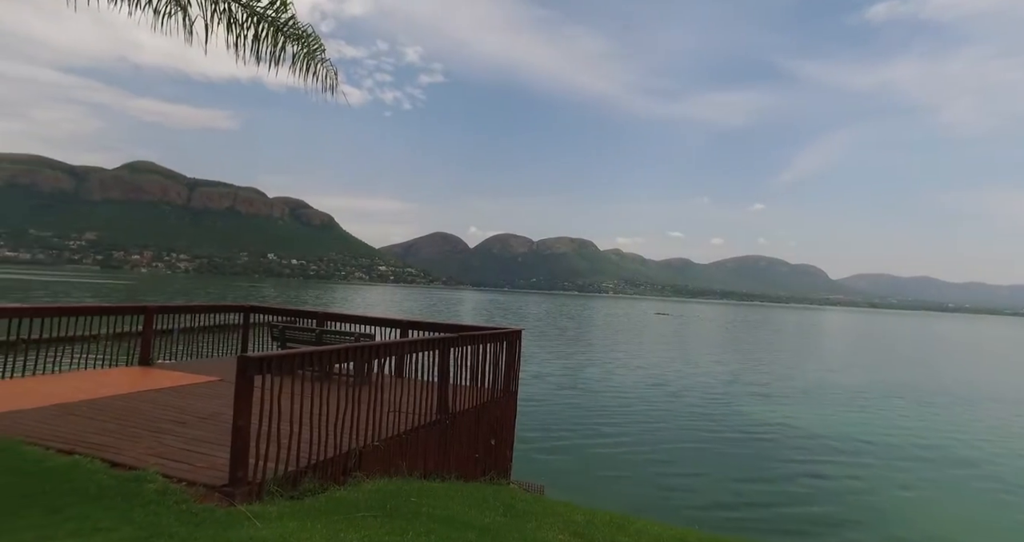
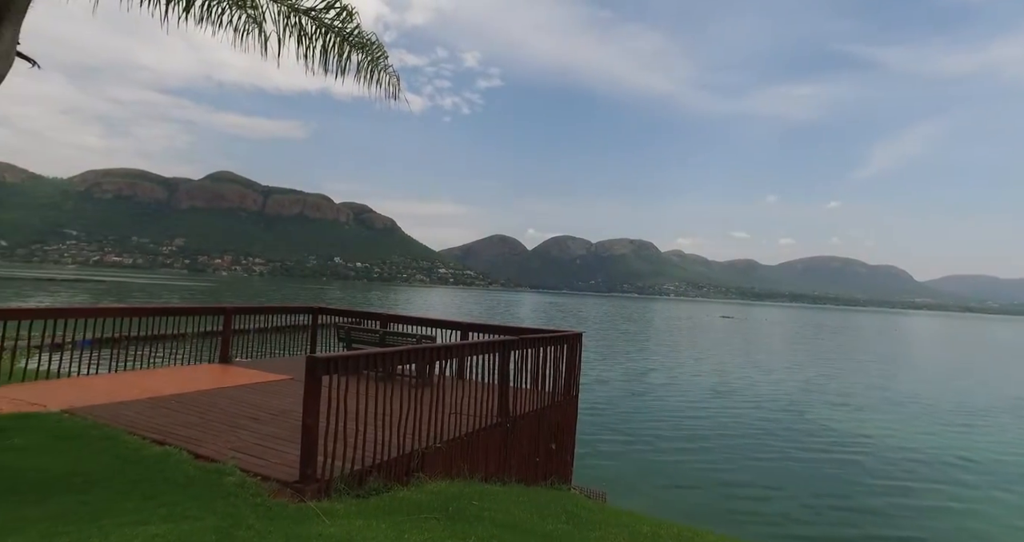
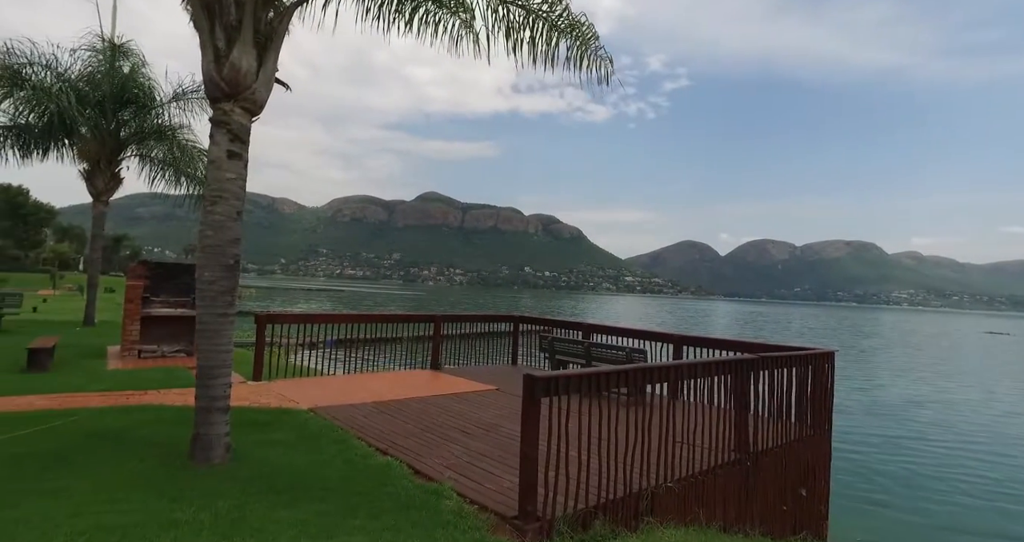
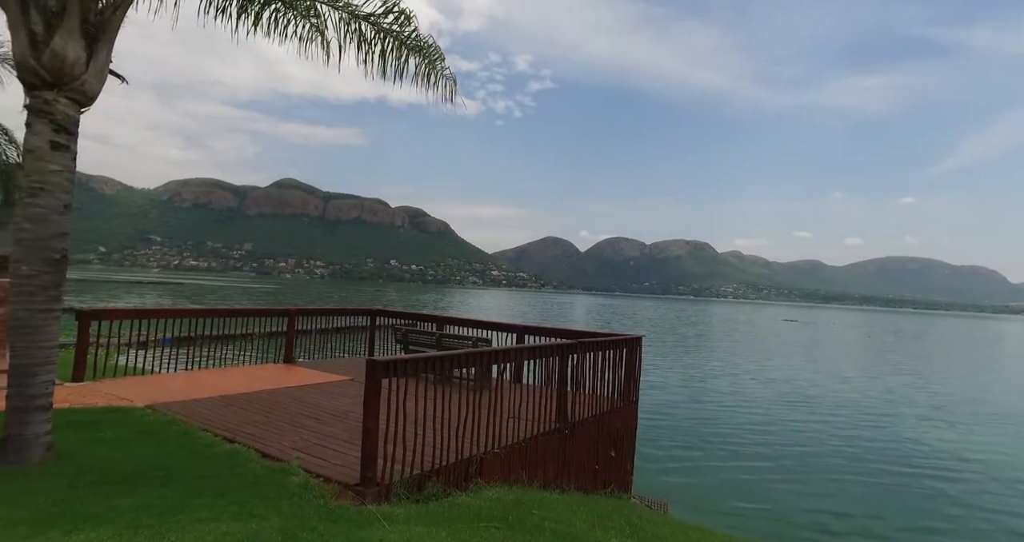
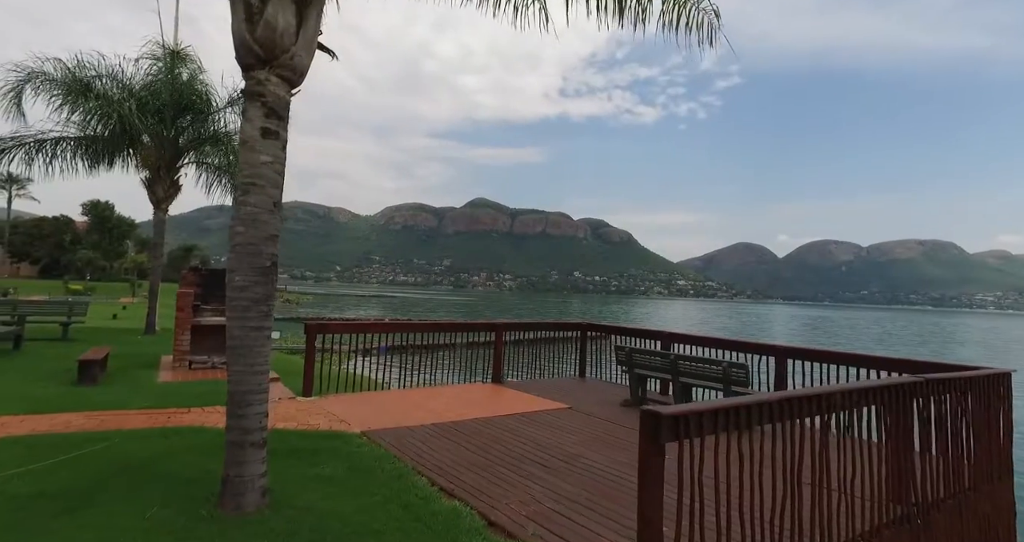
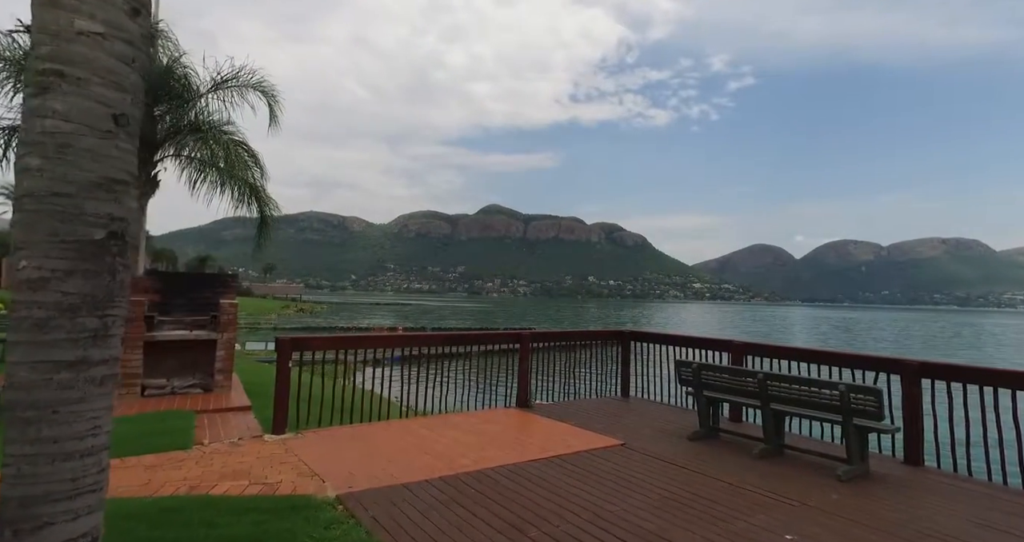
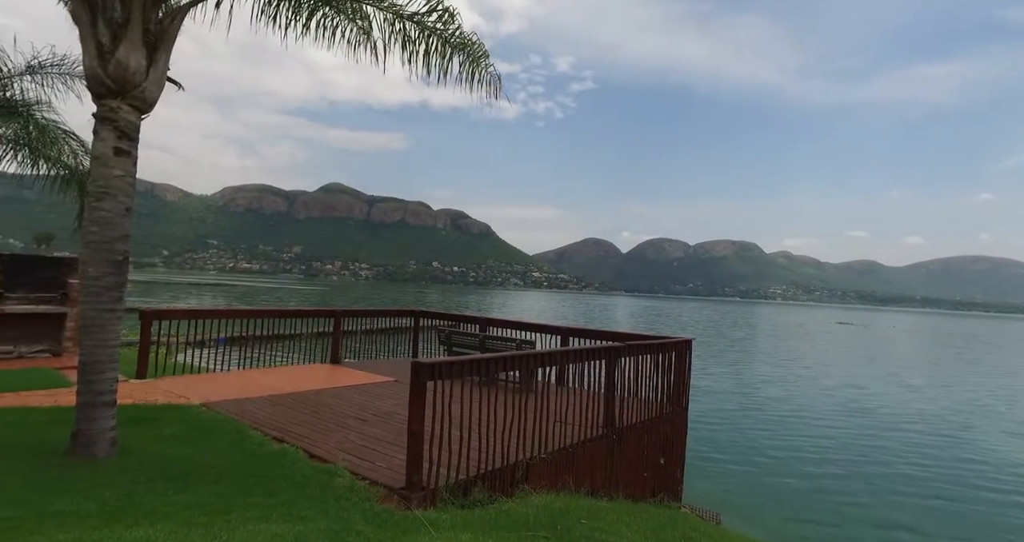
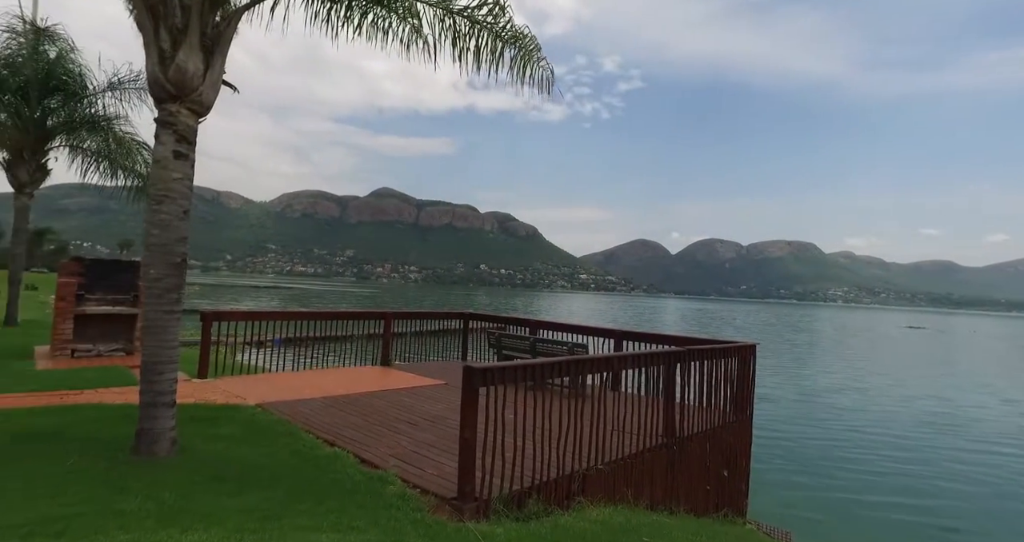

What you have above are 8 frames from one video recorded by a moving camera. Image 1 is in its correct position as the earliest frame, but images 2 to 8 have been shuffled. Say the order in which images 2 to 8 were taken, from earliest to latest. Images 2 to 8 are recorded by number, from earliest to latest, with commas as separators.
2, 4, 7, 8, 3, 5, 6
